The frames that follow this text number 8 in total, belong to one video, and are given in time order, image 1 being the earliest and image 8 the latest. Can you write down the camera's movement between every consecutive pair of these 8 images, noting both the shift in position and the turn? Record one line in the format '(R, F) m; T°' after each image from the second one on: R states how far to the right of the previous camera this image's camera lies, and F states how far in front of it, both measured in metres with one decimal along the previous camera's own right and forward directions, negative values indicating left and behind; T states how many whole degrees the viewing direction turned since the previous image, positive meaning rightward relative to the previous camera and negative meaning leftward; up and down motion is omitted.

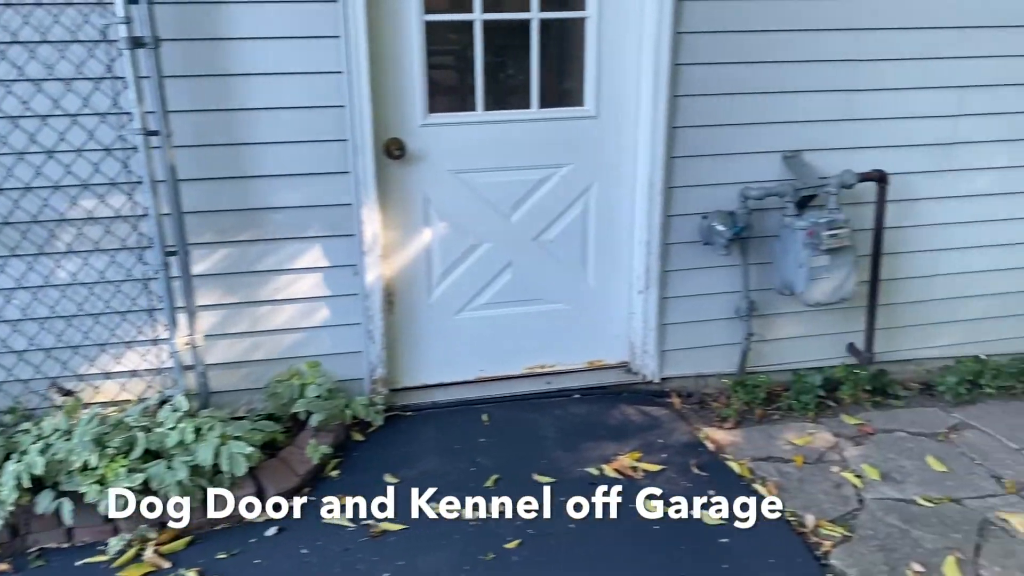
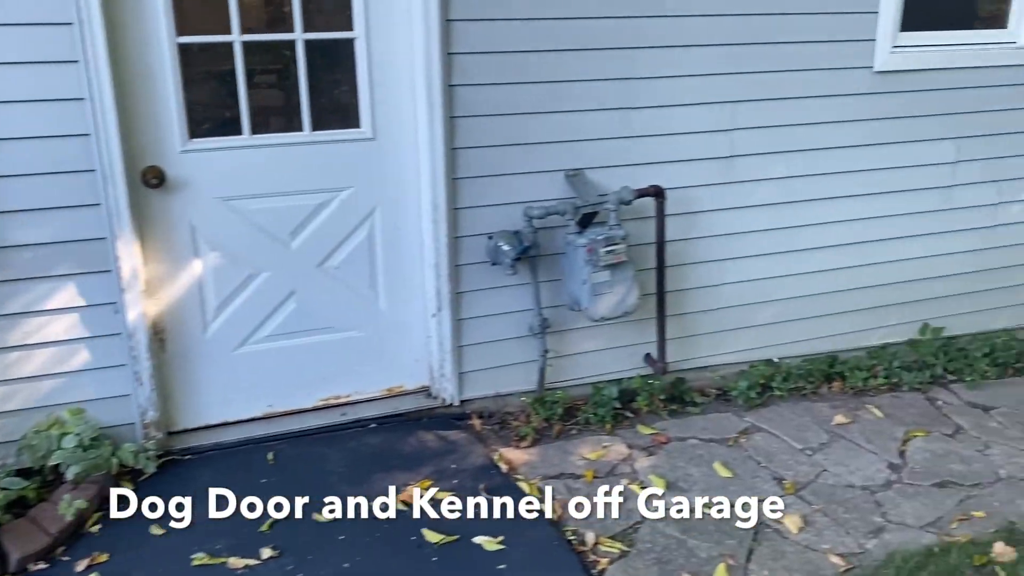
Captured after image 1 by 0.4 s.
(+0.3, 0.0) m; +7°
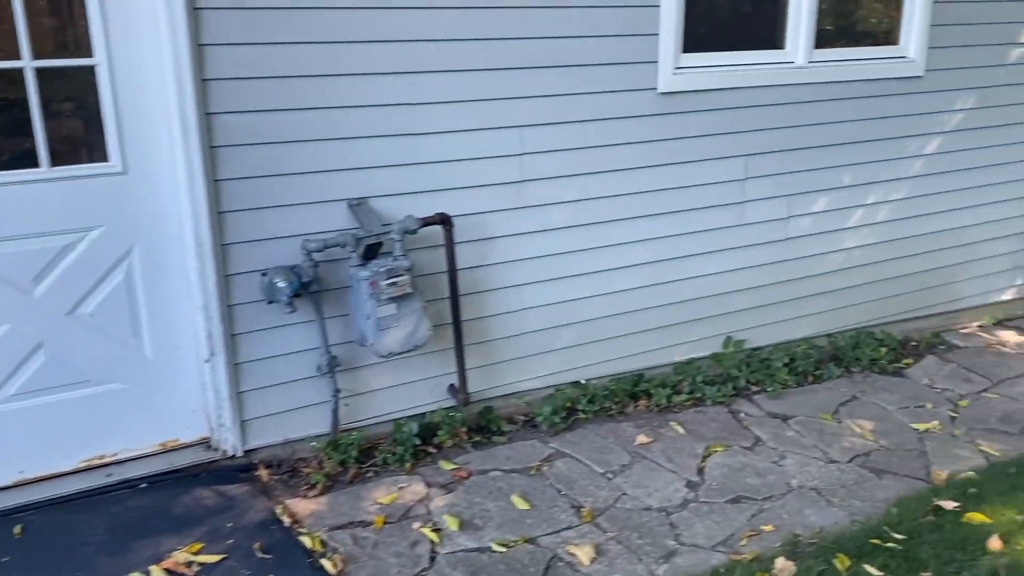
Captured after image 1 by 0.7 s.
(+0.3, +0.1) m; +8°
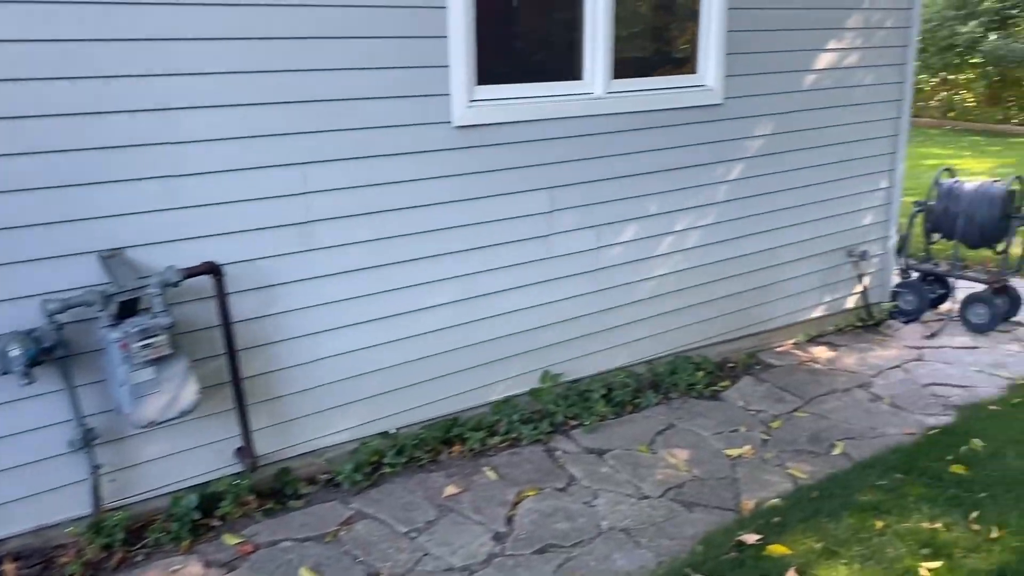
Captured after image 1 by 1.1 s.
(+0.2, +0.1) m; +9°
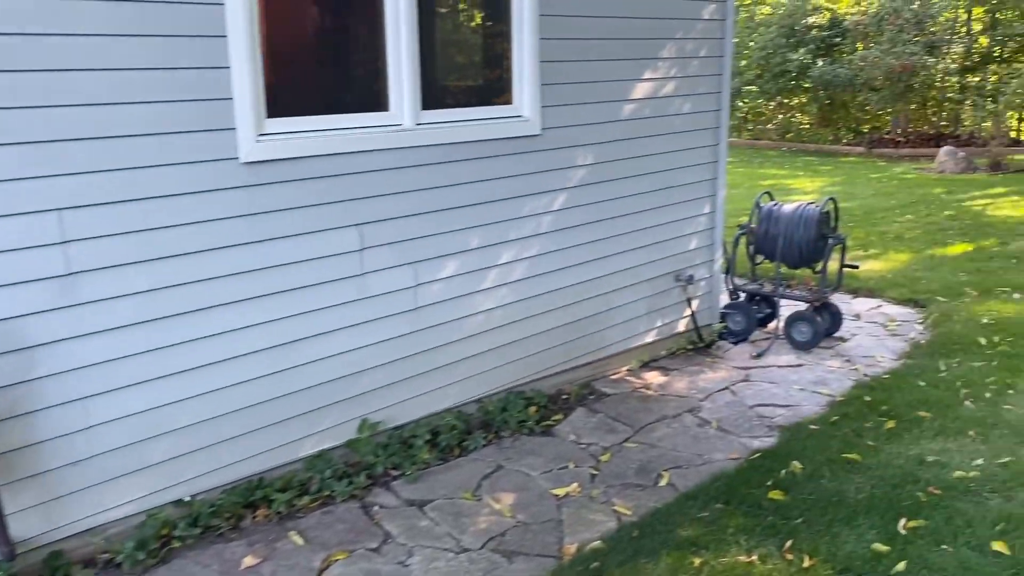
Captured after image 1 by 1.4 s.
(+0.2, +0.1) m; +8°
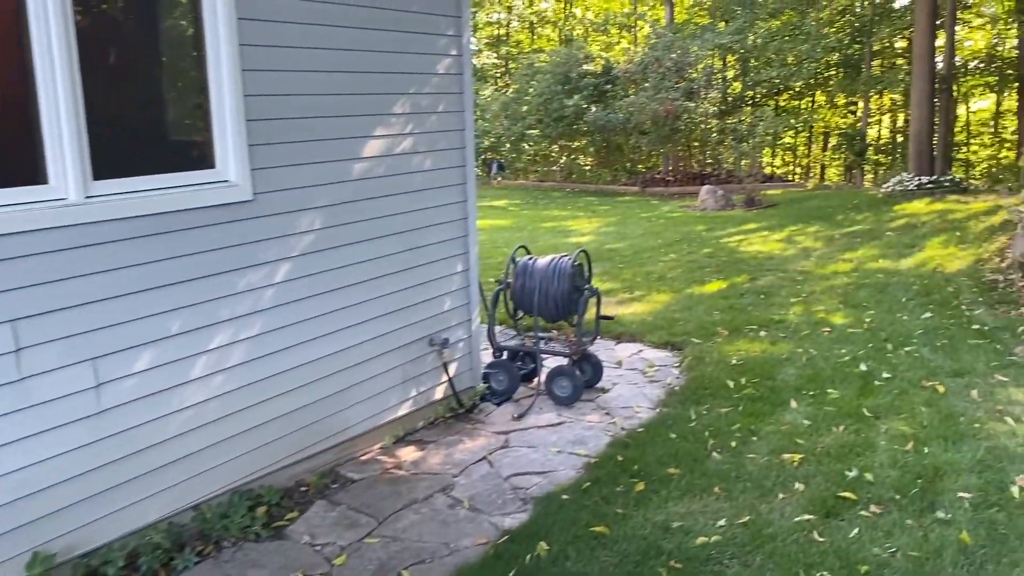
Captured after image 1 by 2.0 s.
(+0.3, +0.3) m; +13°
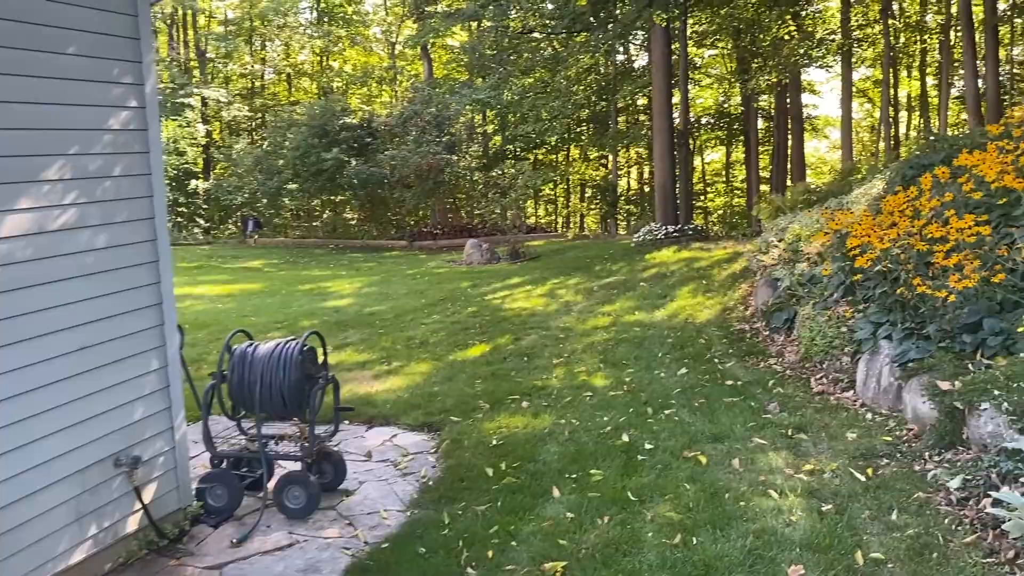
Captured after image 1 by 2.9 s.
(+0.3, +0.5) m; +15°
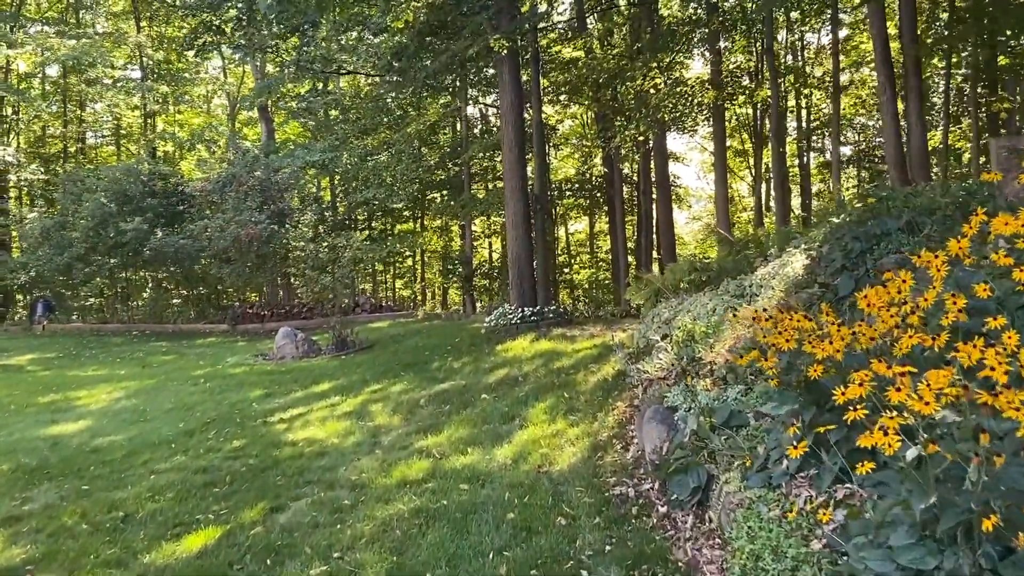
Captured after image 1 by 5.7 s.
(+0.6, +2.5) m; +9°
